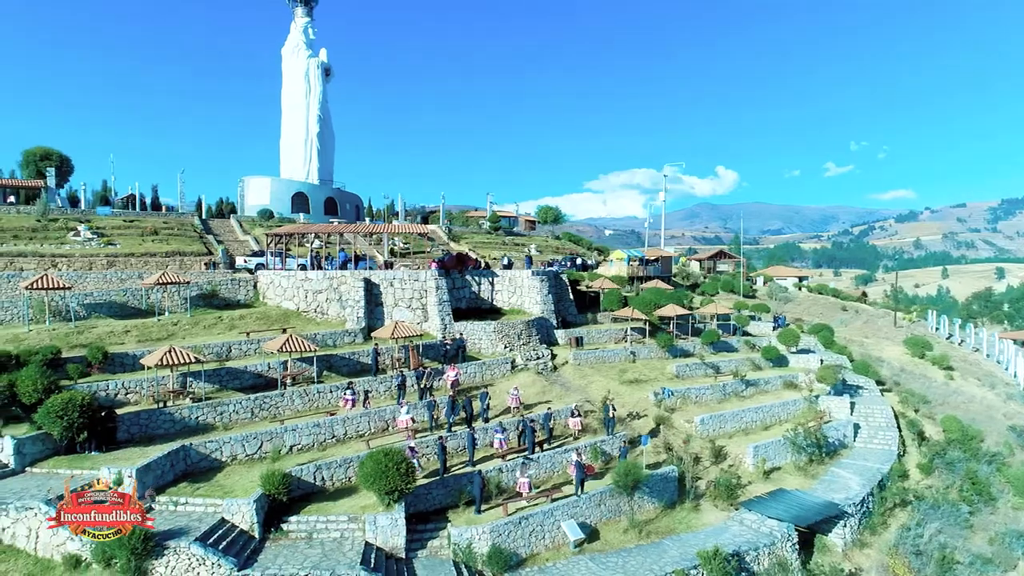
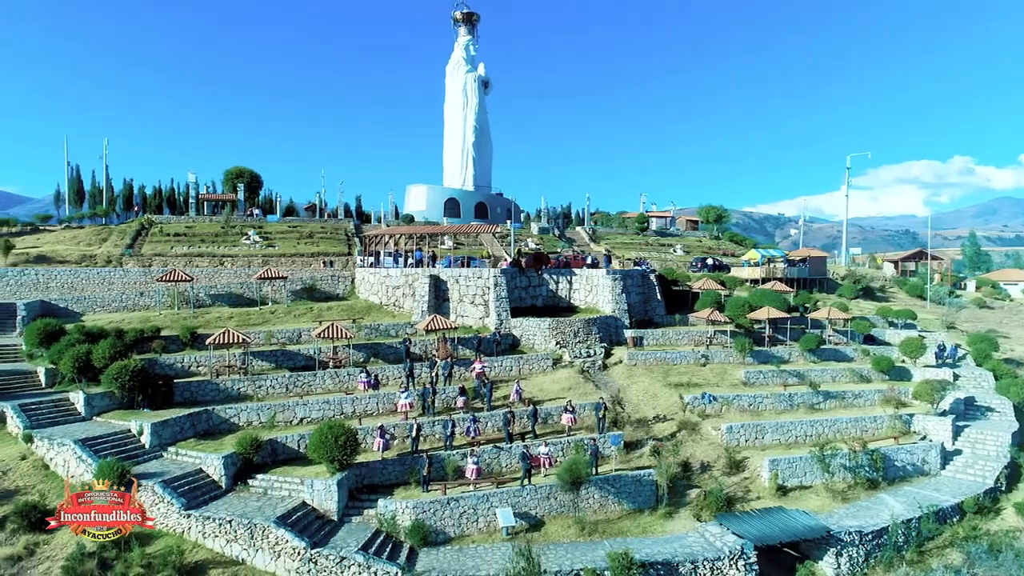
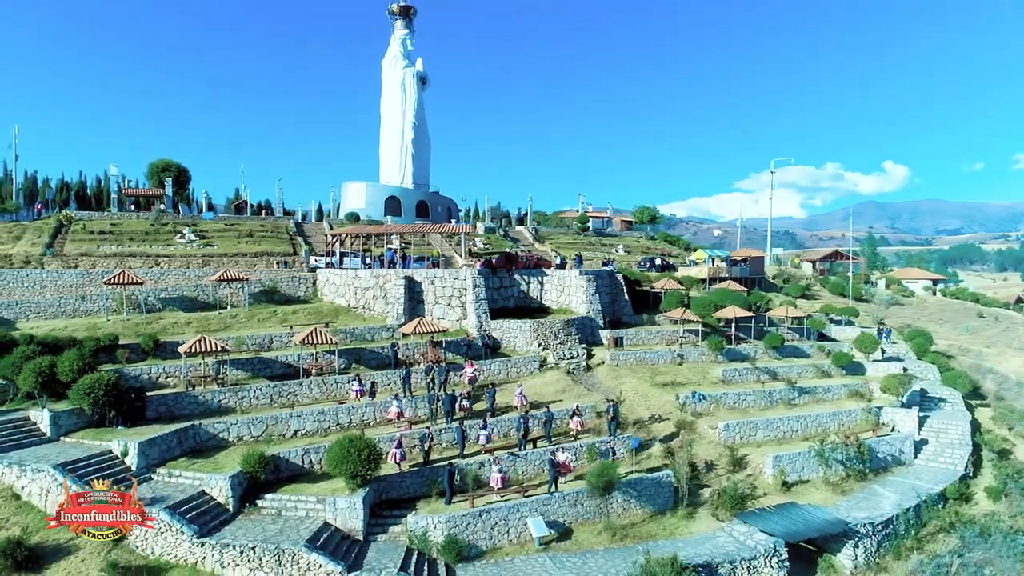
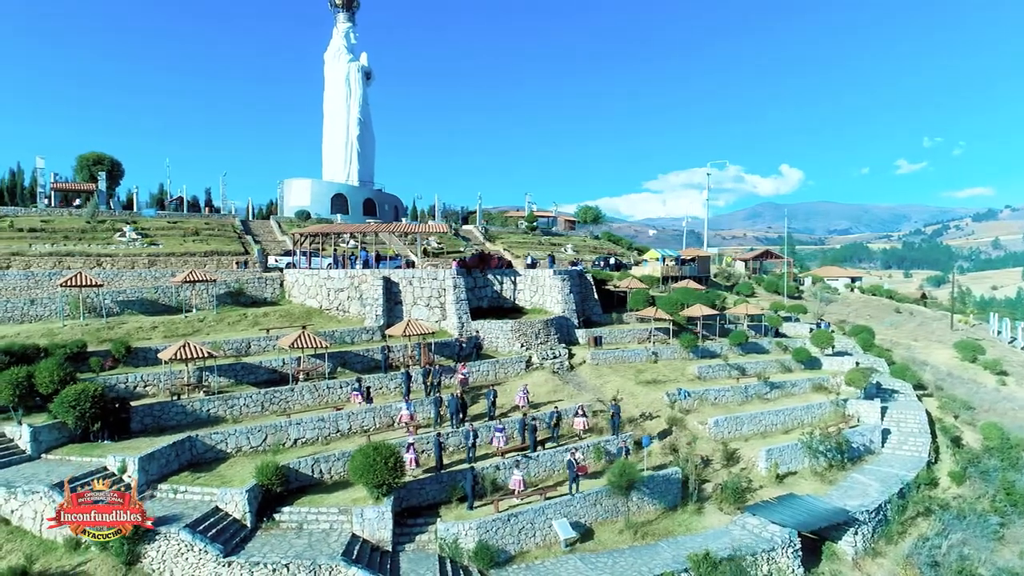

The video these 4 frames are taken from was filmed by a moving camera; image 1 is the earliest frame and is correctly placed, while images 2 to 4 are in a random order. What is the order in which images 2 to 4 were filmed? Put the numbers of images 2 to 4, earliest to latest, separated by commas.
4, 3, 2
